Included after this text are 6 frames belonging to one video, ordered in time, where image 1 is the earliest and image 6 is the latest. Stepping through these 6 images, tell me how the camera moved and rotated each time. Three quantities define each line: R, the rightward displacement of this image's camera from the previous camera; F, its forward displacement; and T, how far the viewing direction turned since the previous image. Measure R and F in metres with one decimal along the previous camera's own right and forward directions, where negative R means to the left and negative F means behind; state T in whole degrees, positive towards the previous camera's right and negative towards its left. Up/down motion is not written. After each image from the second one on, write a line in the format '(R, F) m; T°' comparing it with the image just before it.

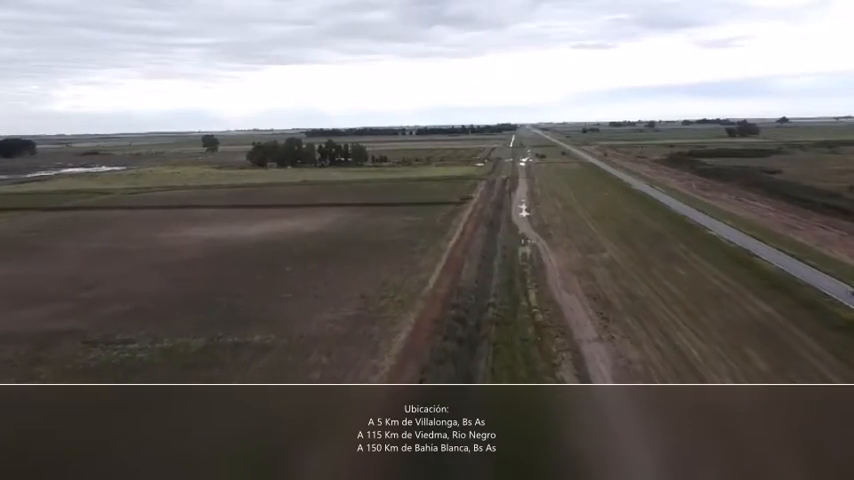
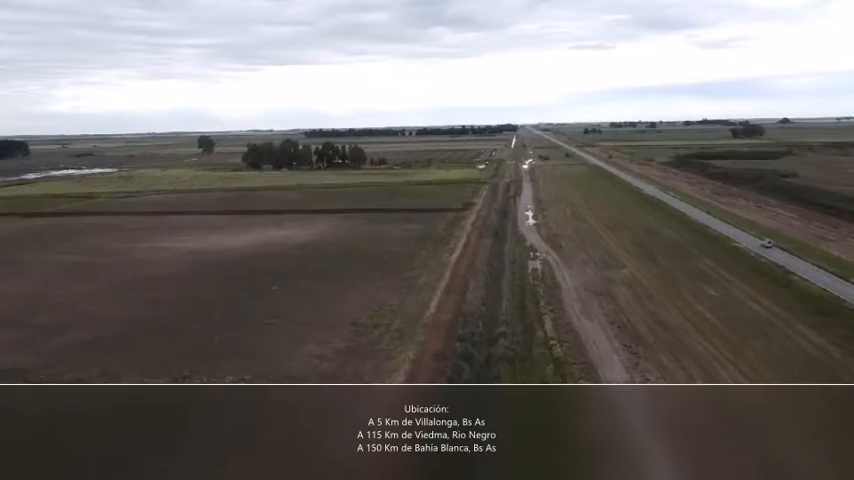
(0.0, +1.8) m; 0°
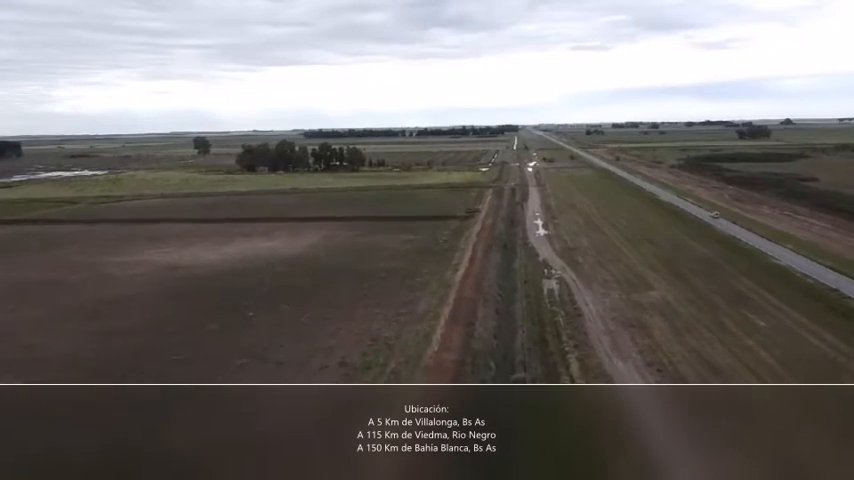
(0.0, +2.1) m; 0°
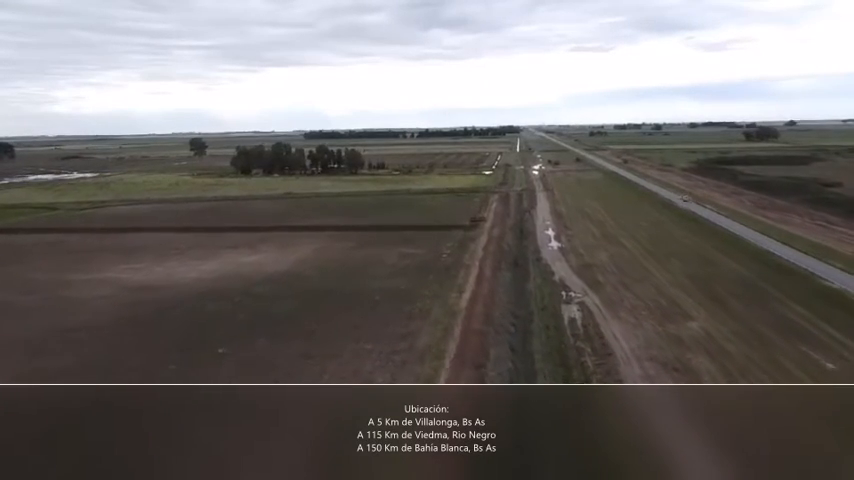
(0.0, +2.1) m; 0°
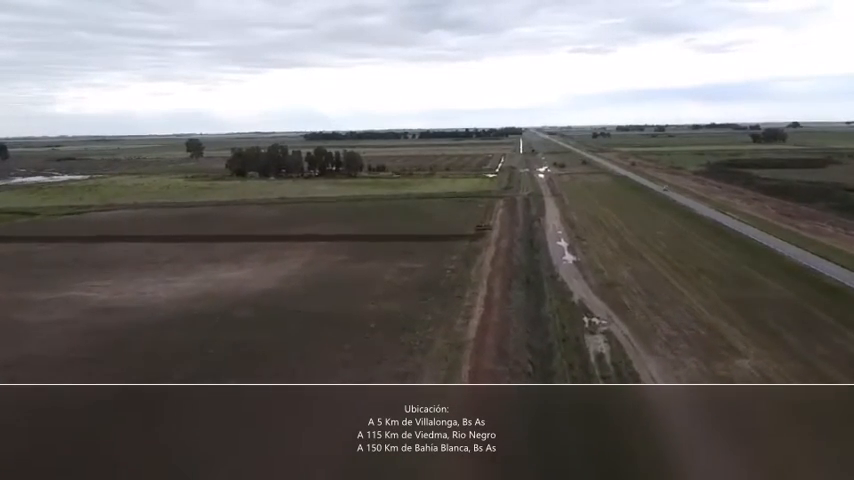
(0.0, +2.0) m; 0°
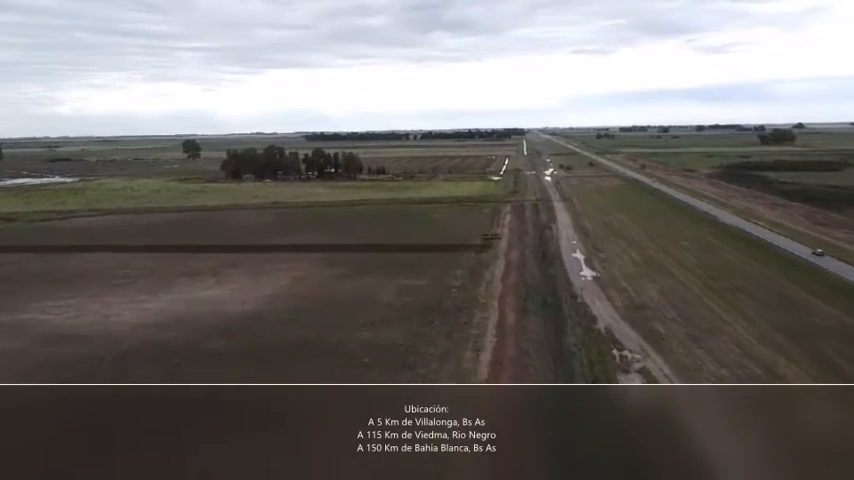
(0.0, +1.9) m; 0°
